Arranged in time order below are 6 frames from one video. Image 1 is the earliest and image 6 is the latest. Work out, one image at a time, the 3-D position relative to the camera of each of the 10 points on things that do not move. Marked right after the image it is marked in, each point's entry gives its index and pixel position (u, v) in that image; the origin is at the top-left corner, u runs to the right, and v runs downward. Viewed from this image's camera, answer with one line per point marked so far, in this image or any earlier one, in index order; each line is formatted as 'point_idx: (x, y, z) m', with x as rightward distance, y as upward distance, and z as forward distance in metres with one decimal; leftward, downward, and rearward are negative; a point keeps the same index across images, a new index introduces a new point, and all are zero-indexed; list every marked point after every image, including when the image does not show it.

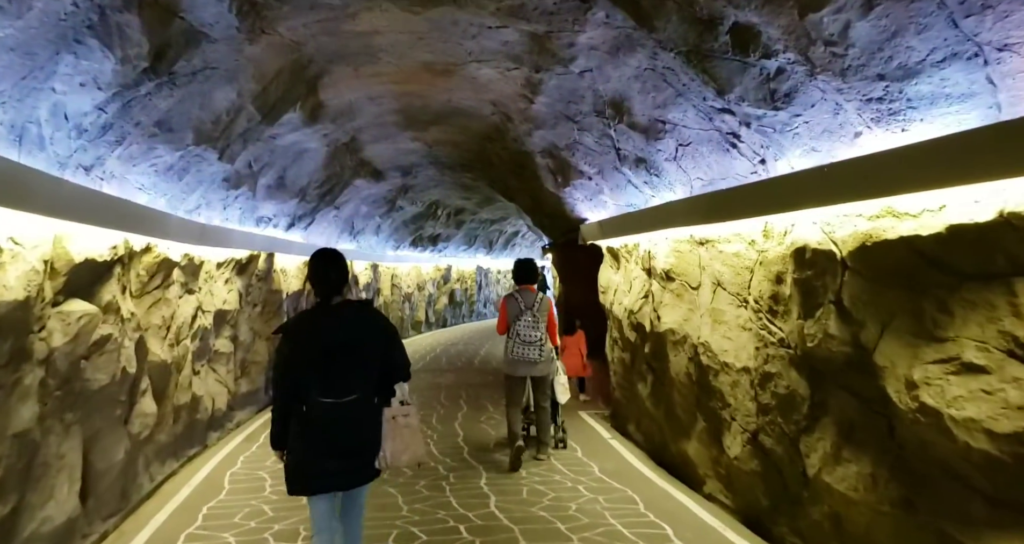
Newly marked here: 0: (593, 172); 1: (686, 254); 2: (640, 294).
0: (+0.9, +1.1, +5.3) m
1: (+1.5, +0.2, +4.3) m
2: (+1.3, -0.2, +5.1) m
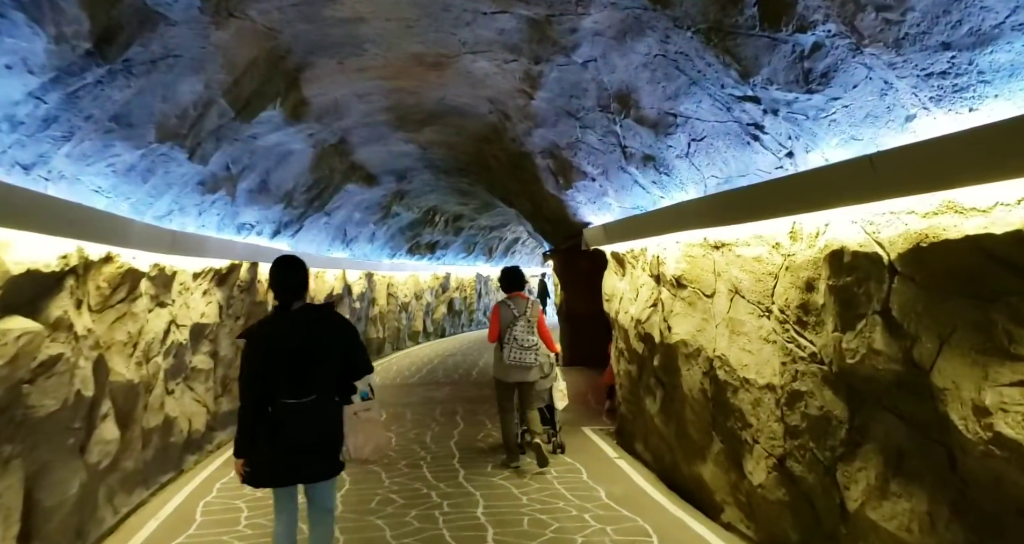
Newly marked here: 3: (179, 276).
0: (+0.8, +1.0, +5.0) m
1: (+1.5, +0.1, +4.0) m
2: (+1.3, -0.3, +4.8) m
3: (-3.0, 0.0, +4.4) m
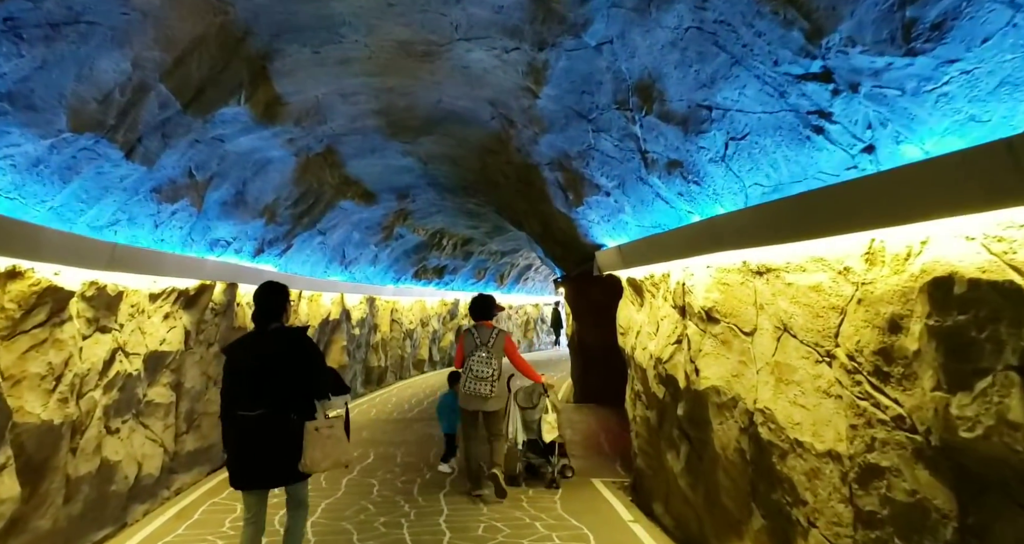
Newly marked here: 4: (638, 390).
0: (+0.9, +0.7, +4.3) m
1: (+1.4, -0.1, +3.3) m
2: (+1.3, -0.5, +4.0) m
3: (-3.0, -0.2, +3.9) m
4: (+1.1, -1.1, +4.6) m
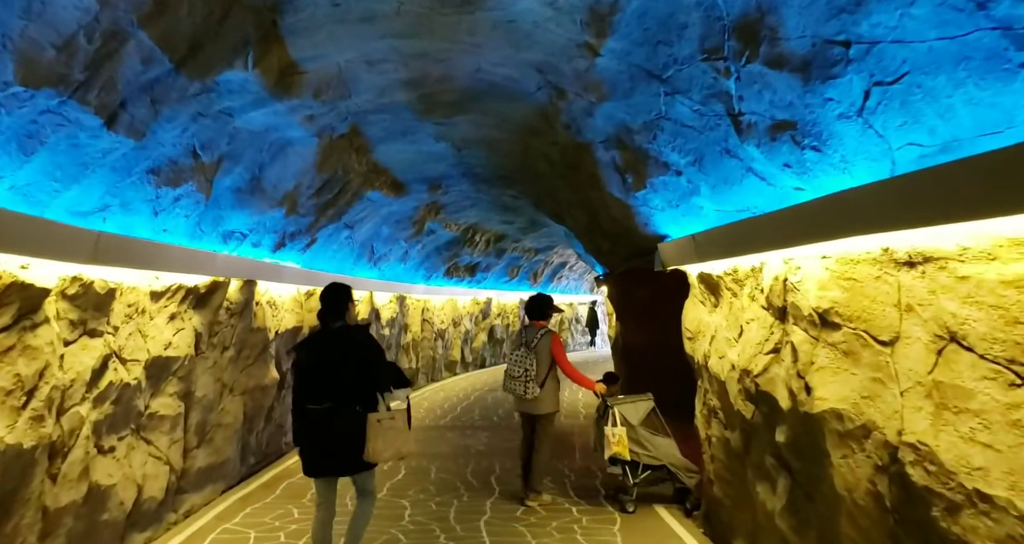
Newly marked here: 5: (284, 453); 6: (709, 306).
0: (+1.2, +0.8, +3.6) m
1: (+1.8, -0.1, +2.5) m
2: (+1.6, -0.5, +3.3) m
3: (-2.6, -0.1, +3.4) m
4: (+1.5, -1.0, +3.9) m
5: (-3.4, -2.7, +7.3) m
6: (+1.6, -0.3, +4.1) m
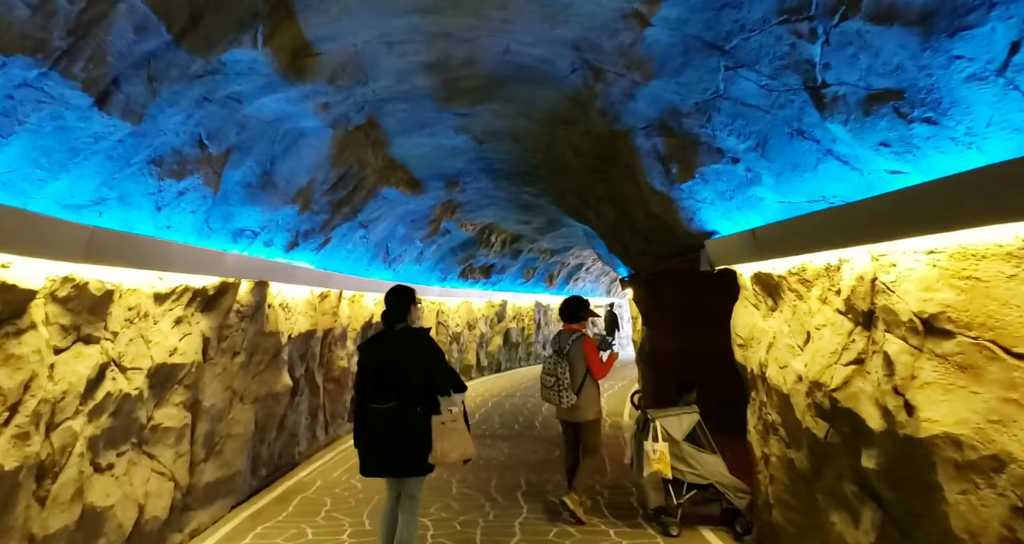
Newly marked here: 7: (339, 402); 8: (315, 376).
0: (+1.5, +0.8, +3.2) m
1: (+2.0, -0.1, +2.1) m
2: (+1.9, -0.5, +2.9) m
3: (-2.4, -0.1, +3.1) m
4: (+1.8, -1.0, +3.5) m
5: (-3.0, -2.7, +7.0) m
6: (+1.8, -0.3, +3.7) m
7: (-2.9, -2.1, +8.2) m
8: (-2.9, -1.5, +7.3) m
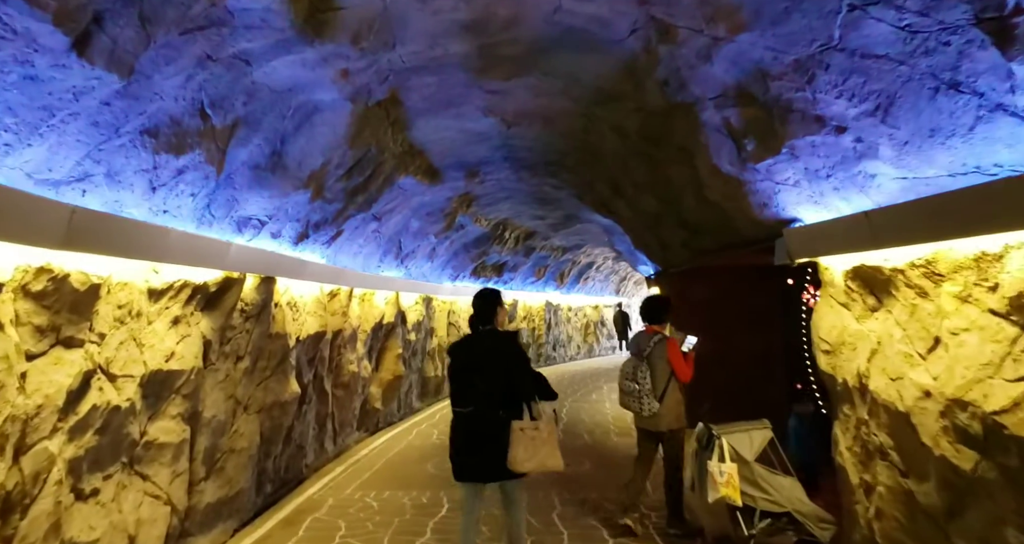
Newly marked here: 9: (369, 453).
0: (+1.8, +0.8, +2.7) m
1: (+2.3, 0.0, +1.5) m
2: (+2.2, -0.4, +2.3) m
3: (-2.0, -0.1, +2.5) m
4: (+2.1, -1.0, +2.9) m
5: (-2.7, -2.6, +6.4) m
6: (+2.2, -0.2, +3.1) m
7: (-2.5, -2.1, +7.7) m
8: (-2.5, -1.5, +6.7) m
9: (-2.2, -2.8, +7.7) m
